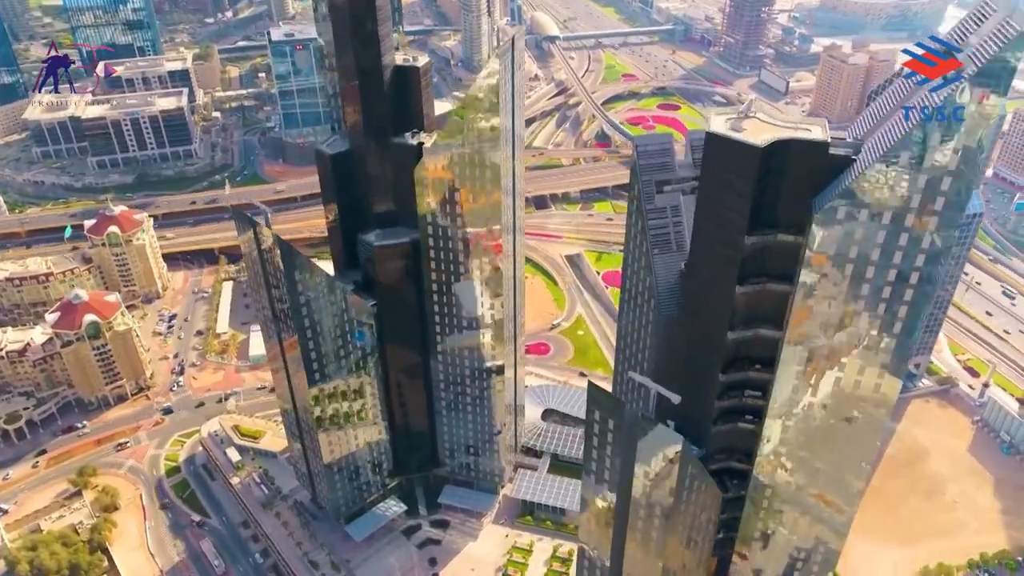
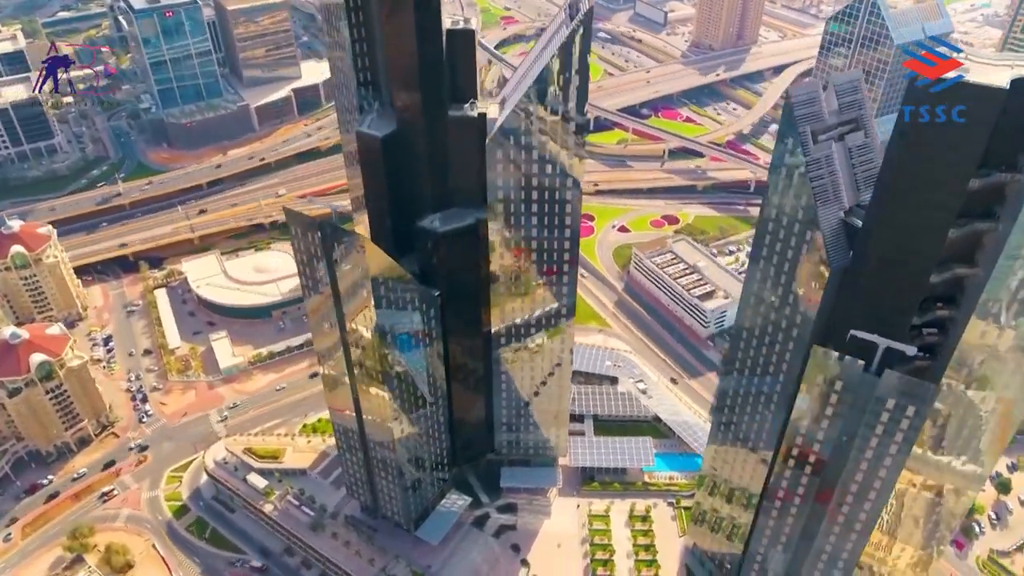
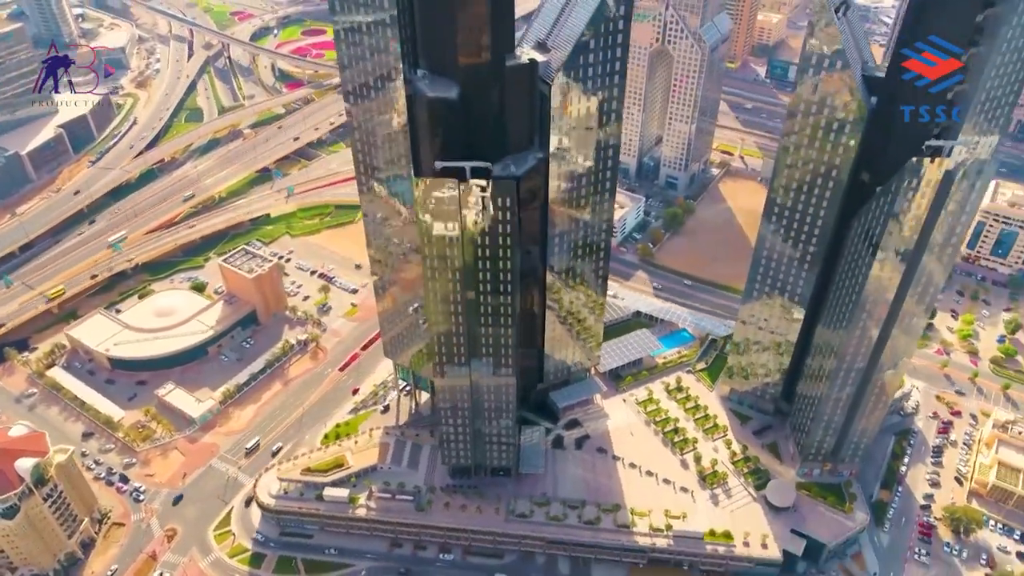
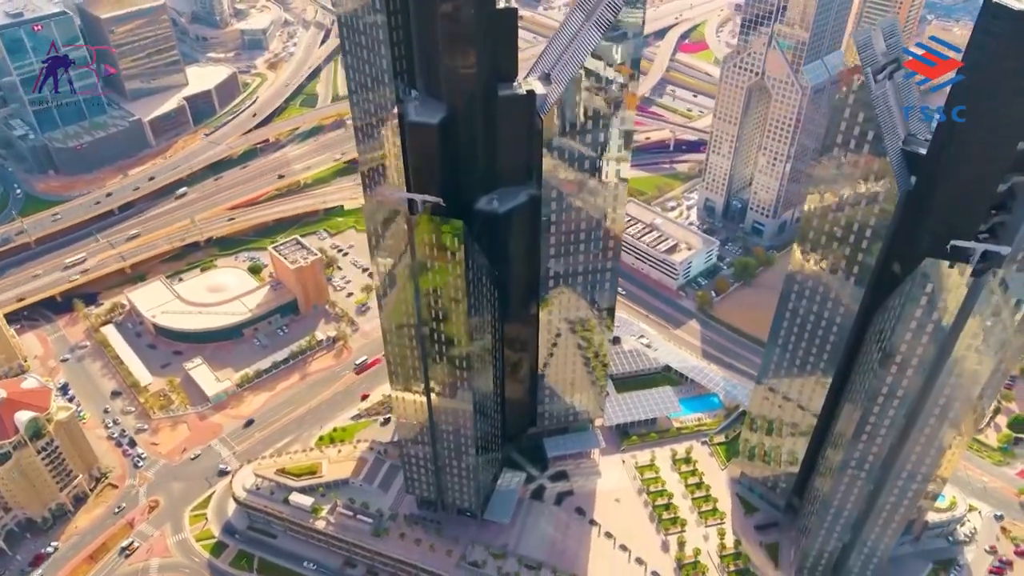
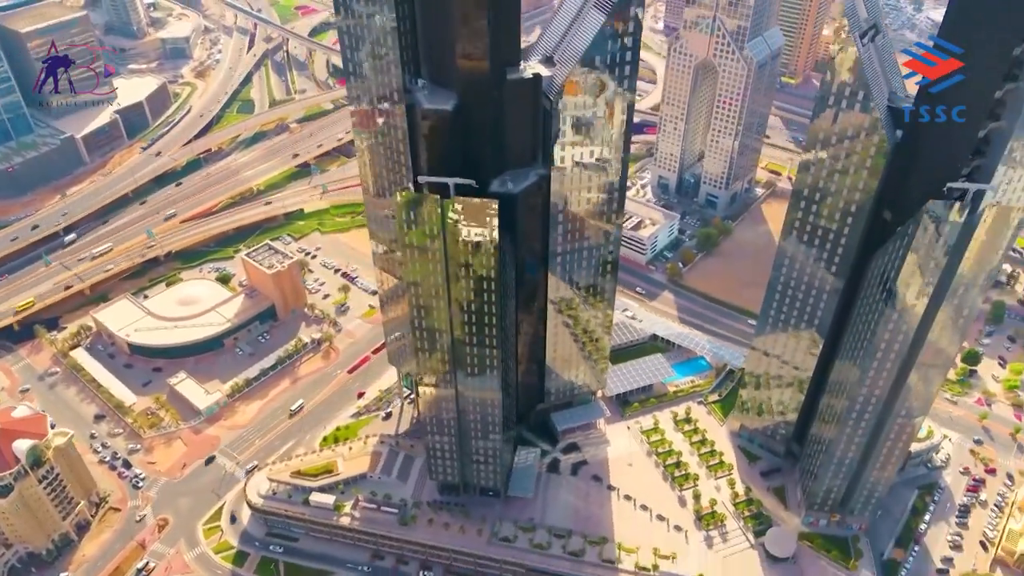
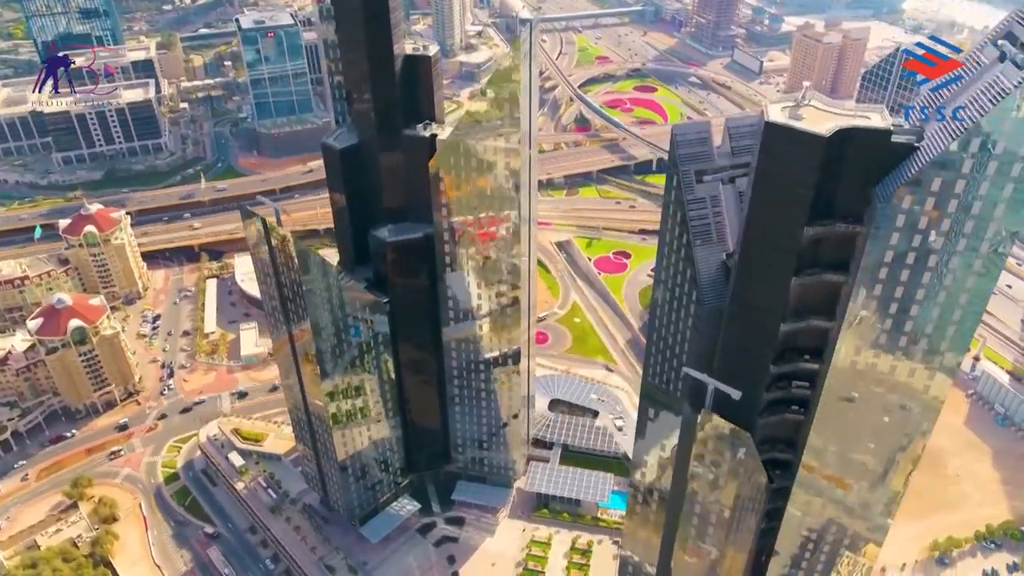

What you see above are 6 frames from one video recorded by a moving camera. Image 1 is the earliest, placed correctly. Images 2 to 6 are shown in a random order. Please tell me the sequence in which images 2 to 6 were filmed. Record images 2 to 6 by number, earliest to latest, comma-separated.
6, 2, 4, 5, 3
